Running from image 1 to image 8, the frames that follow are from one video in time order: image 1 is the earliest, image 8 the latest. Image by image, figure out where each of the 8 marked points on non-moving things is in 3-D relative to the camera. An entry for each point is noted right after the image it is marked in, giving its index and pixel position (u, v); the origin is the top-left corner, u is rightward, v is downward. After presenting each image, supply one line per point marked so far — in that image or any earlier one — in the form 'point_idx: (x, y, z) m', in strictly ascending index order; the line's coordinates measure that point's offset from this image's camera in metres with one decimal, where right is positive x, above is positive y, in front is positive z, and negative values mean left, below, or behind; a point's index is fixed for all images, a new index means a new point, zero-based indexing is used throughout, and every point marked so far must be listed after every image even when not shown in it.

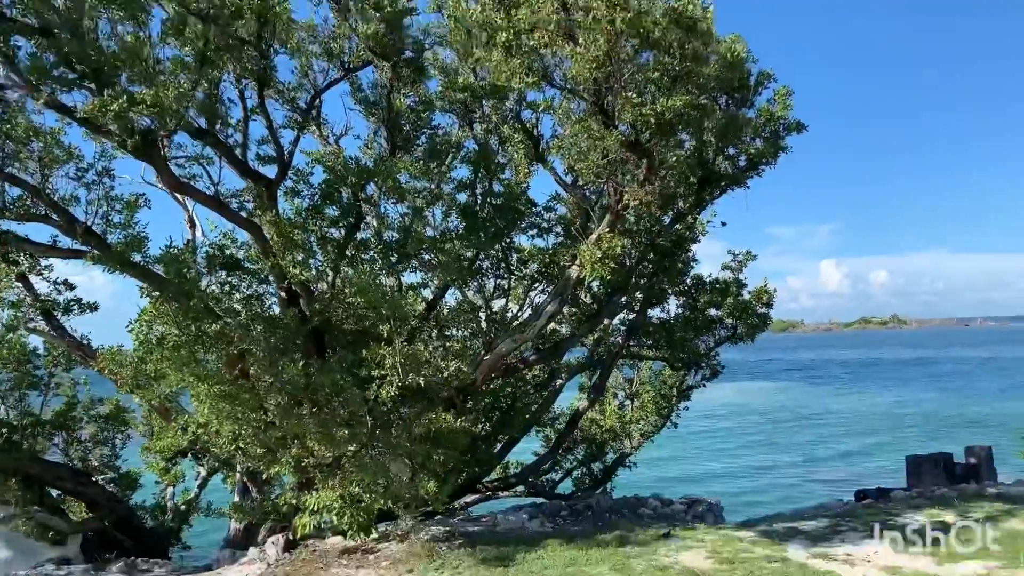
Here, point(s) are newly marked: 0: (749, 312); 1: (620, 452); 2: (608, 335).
0: (+3.5, -0.4, +13.0) m
1: (+1.8, -2.7, +14.2) m
2: (+1.3, -0.6, +11.6) m
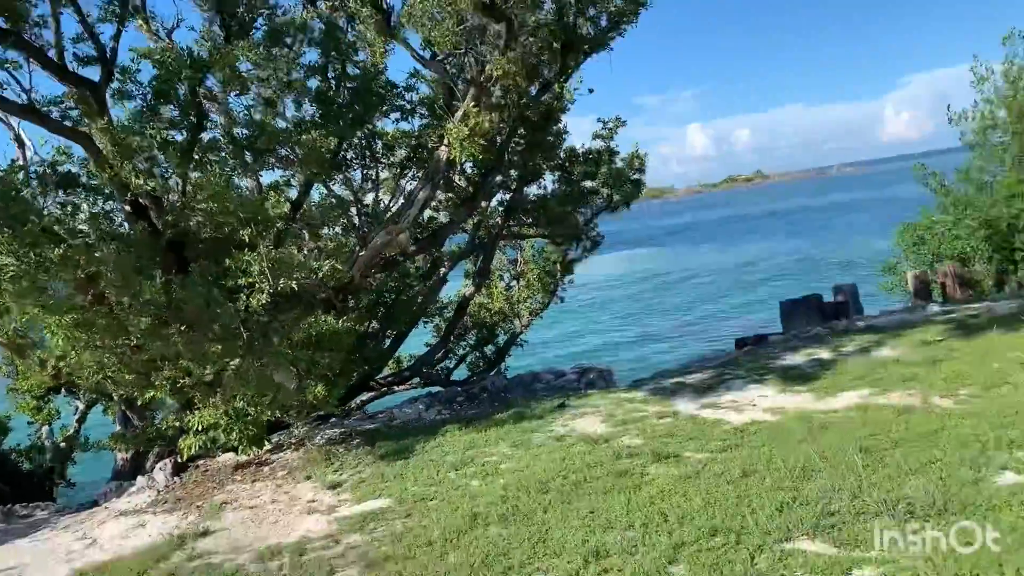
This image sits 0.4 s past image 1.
0: (+1.7, +1.6, +13.0) m
1: (0.0, -0.7, +14.3) m
2: (-0.3, +0.9, +11.3) m
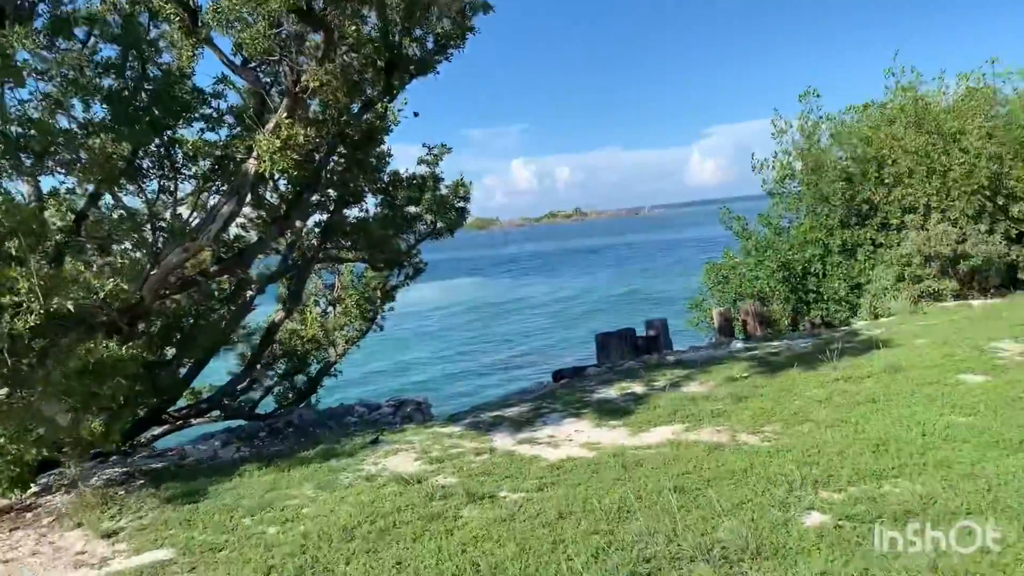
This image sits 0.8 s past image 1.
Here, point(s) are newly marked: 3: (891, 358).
0: (-0.9, +1.2, +12.7) m
1: (-2.9, -1.1, +13.6) m
2: (-2.6, +0.6, +10.7) m
3: (+3.9, -0.7, +8.9) m
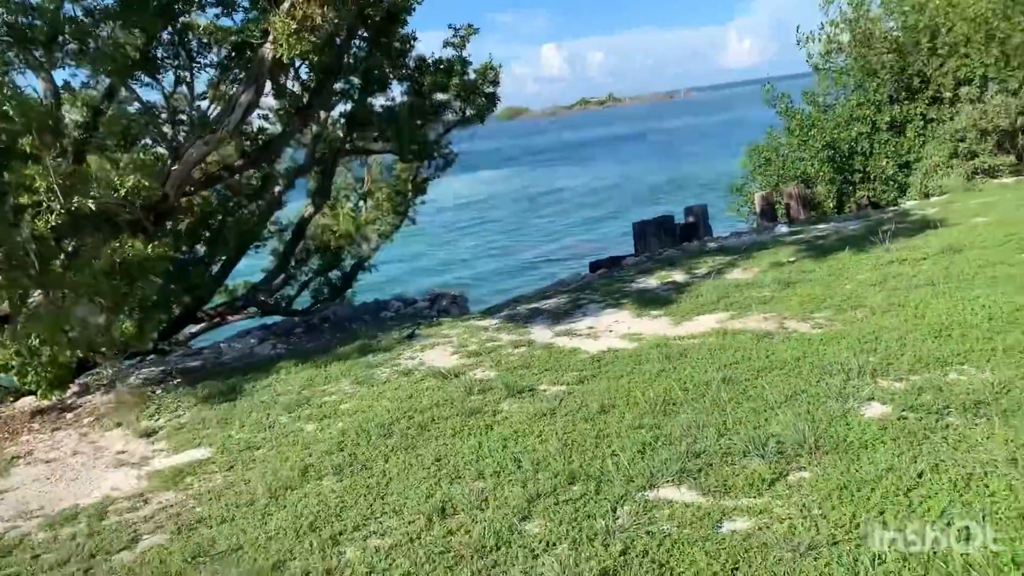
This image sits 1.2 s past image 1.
0: (-0.5, +2.7, +12.2) m
1: (-2.4, +0.5, +13.4) m
2: (-2.2, +1.9, +10.3) m
3: (+4.2, +0.5, +8.5) m
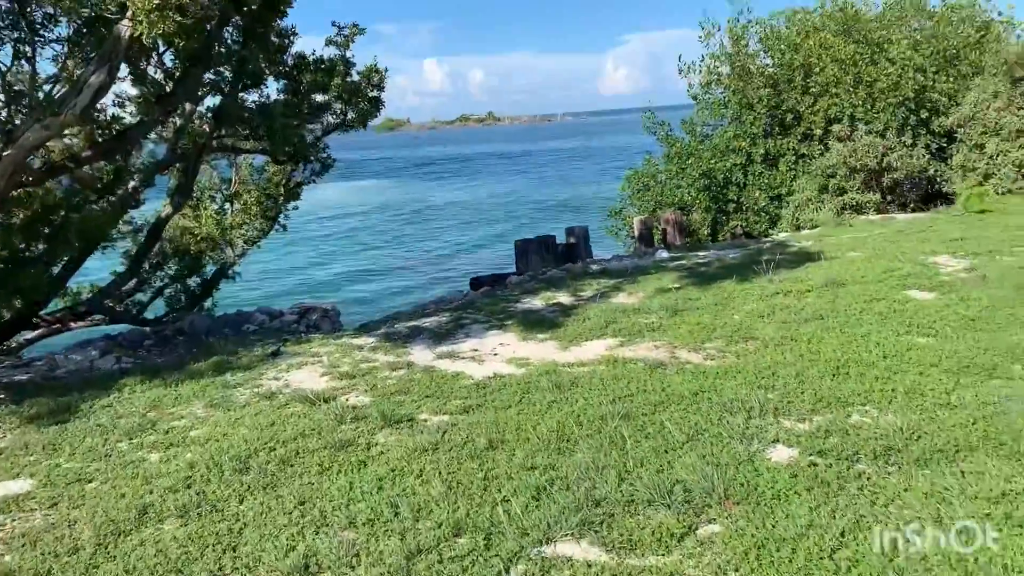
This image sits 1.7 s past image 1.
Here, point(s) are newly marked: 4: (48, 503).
0: (-2.0, +2.5, +11.5) m
1: (-4.1, +0.4, +12.4) m
2: (-3.5, +1.8, +9.4) m
3: (+3.1, +0.2, +8.5) m
4: (-2.6, -1.2, +4.9) m
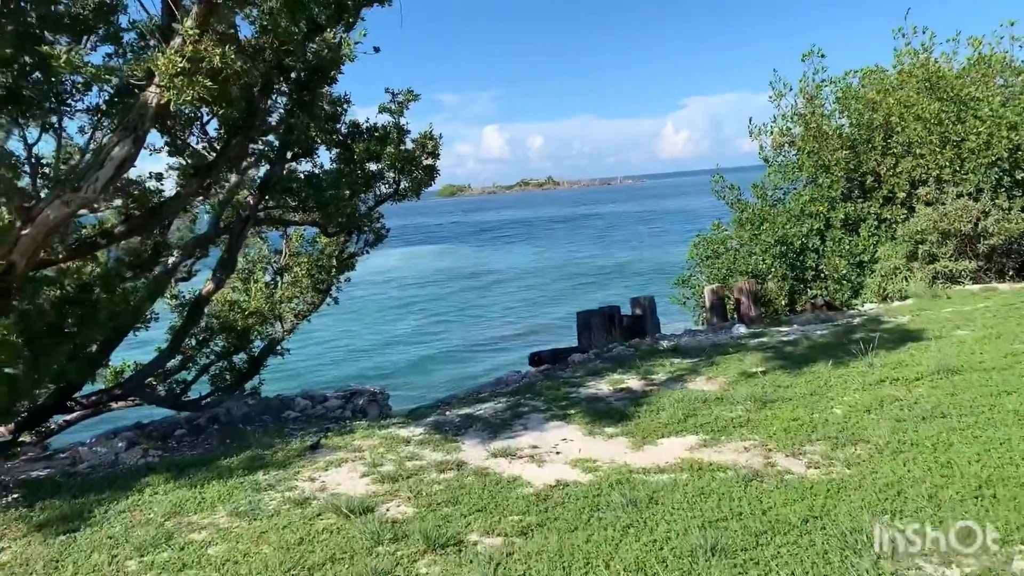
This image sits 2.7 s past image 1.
0: (-1.2, +1.6, +11.0) m
1: (-3.3, -0.7, +11.9) m
2: (-2.8, +1.0, +8.9) m
3: (+3.7, -0.6, +7.5) m
4: (-2.3, -1.7, +4.2) m
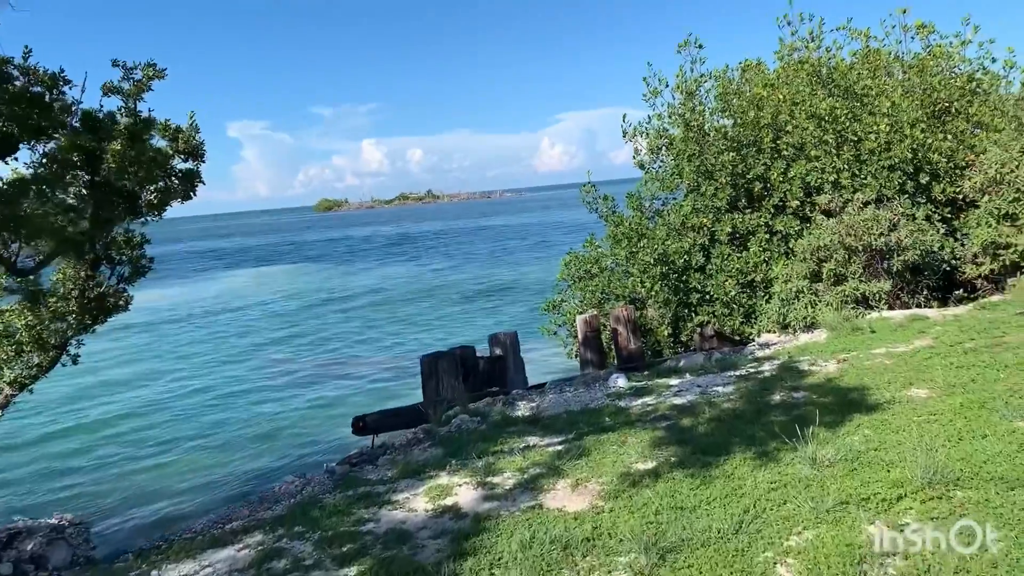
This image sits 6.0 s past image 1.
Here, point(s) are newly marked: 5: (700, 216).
0: (-3.1, +1.1, +7.8) m
1: (-5.2, -1.2, +8.3) m
2: (-4.4, +0.4, +5.5) m
3: (+2.3, -0.9, +4.9) m
4: (-3.2, -2.1, +0.8) m
5: (+3.1, +1.2, +14.3) m
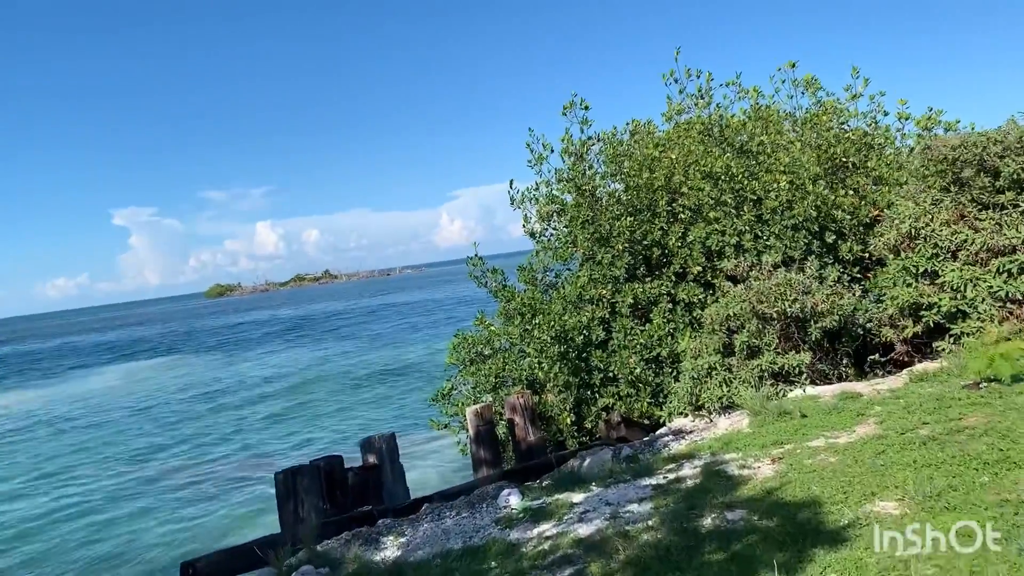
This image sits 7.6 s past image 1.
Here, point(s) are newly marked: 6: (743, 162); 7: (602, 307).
0: (-4.2, +0.2, +5.8) m
1: (-6.2, -2.3, +5.9) m
2: (-5.2, -0.3, +3.4) m
3: (+1.6, -1.3, +3.4) m
4: (-3.3, -2.4, -1.3) m
5: (+1.3, 0.0, +12.9) m
6: (+3.5, +1.9, +13.1) m
7: (+1.4, -0.3, +12.8) m
